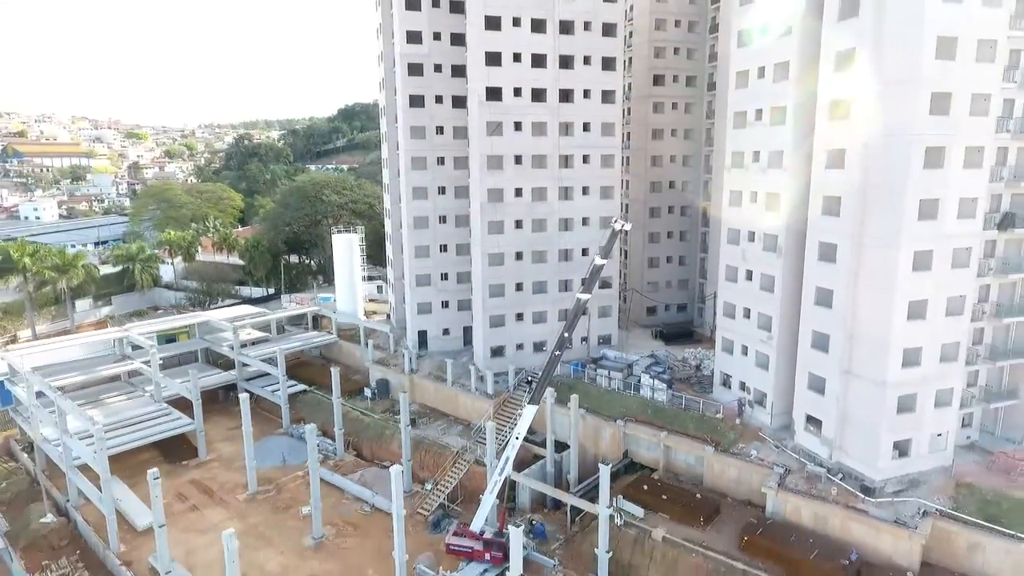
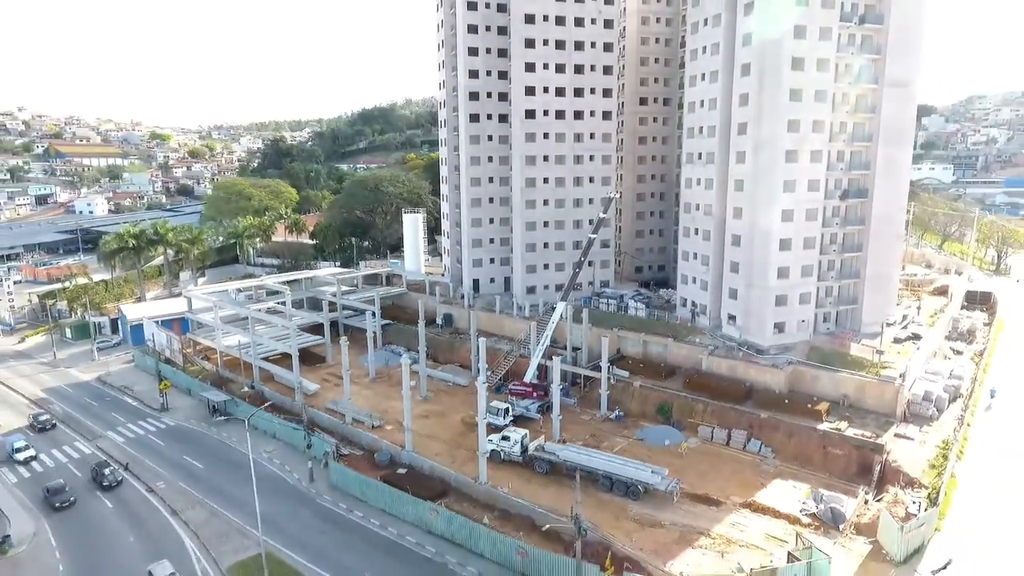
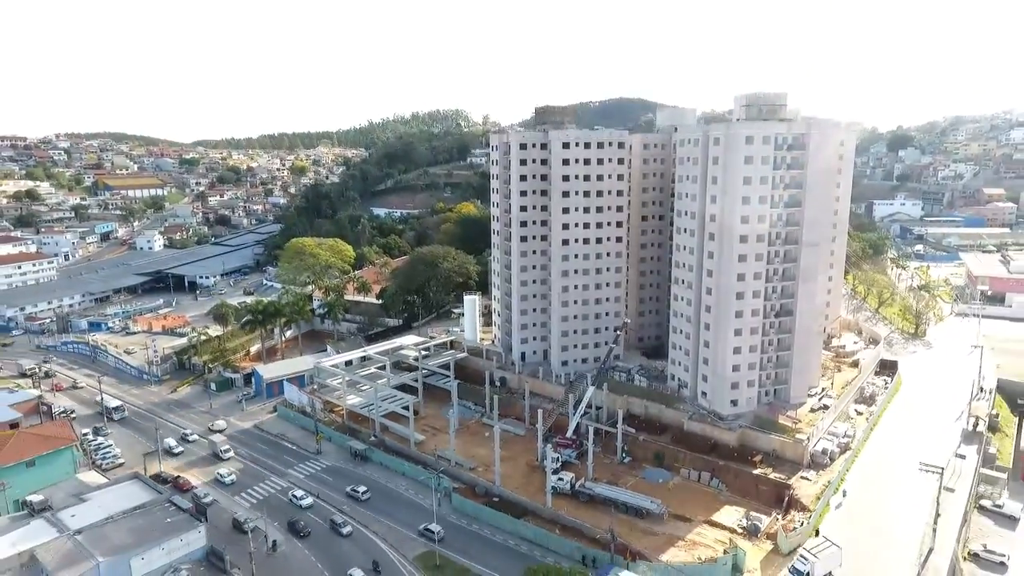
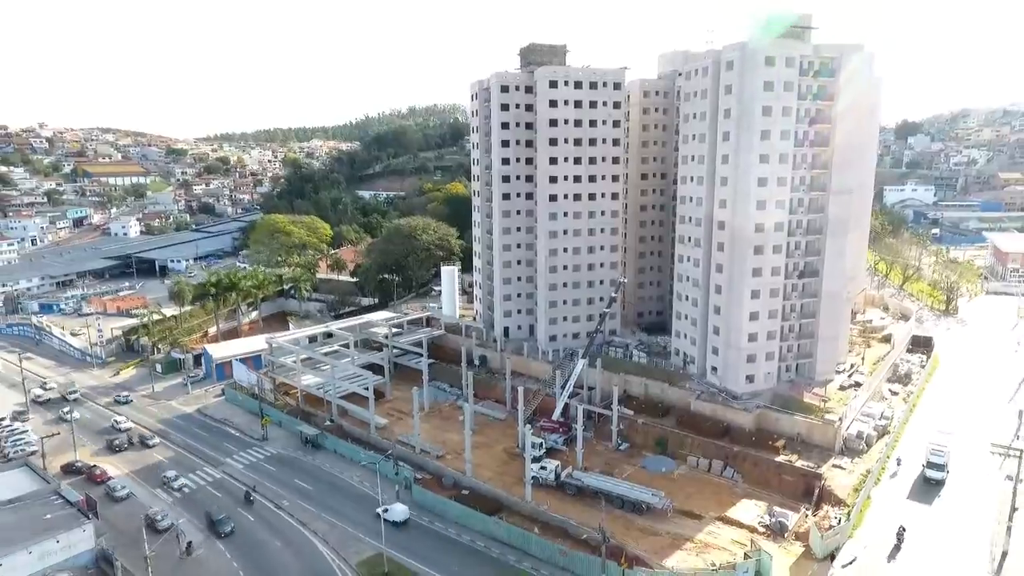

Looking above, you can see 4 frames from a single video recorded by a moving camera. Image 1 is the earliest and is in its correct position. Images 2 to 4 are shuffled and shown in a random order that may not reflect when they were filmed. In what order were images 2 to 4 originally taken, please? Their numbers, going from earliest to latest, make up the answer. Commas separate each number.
2, 4, 3
